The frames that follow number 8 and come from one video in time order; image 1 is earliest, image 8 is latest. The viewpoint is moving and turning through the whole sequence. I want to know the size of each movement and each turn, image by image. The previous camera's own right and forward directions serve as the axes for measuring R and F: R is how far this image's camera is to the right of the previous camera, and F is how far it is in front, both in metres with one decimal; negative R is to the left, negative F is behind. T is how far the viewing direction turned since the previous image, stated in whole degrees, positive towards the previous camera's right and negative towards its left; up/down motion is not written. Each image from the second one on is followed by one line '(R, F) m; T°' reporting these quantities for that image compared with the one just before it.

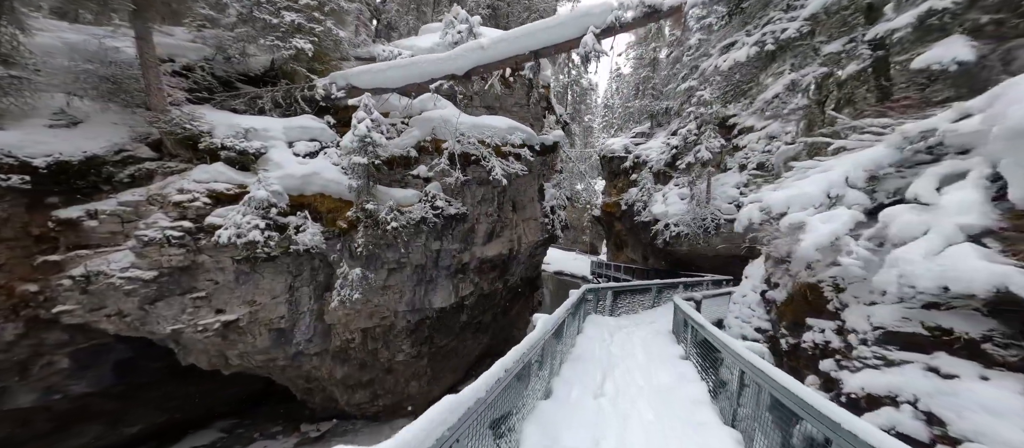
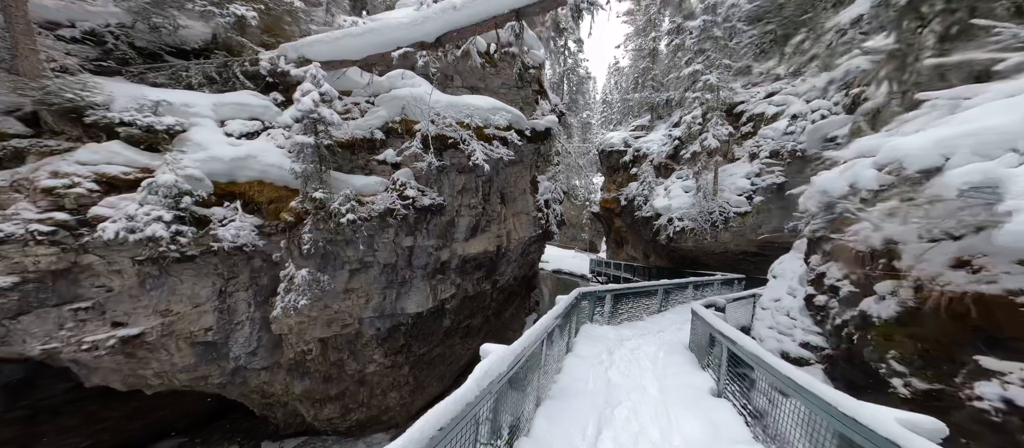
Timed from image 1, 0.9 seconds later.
(+0.4, +1.4) m; 0°
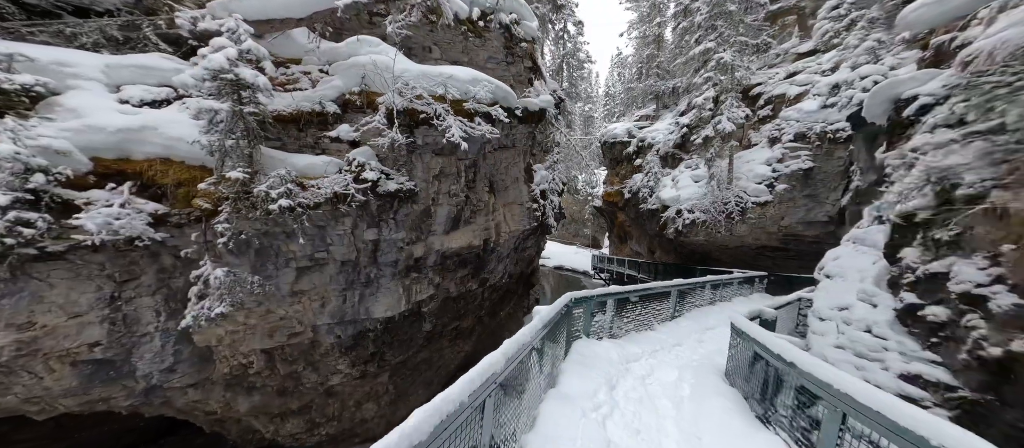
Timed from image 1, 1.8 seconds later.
(+0.5, +1.4) m; -1°
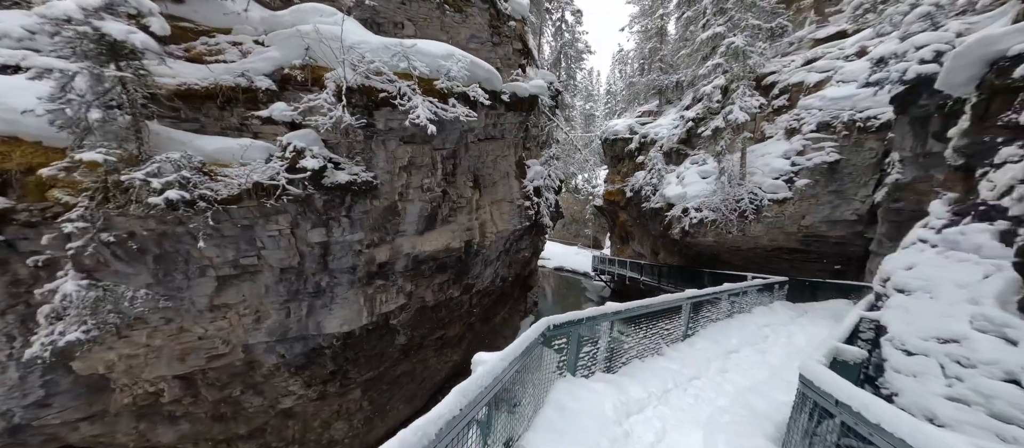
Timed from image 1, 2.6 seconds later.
(+0.5, +1.3) m; 0°
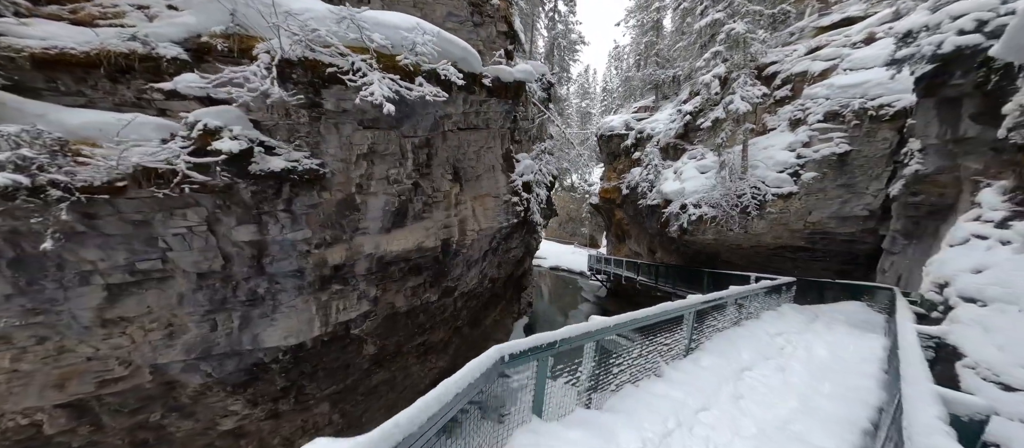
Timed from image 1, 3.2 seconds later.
(+0.4, +0.9) m; 0°
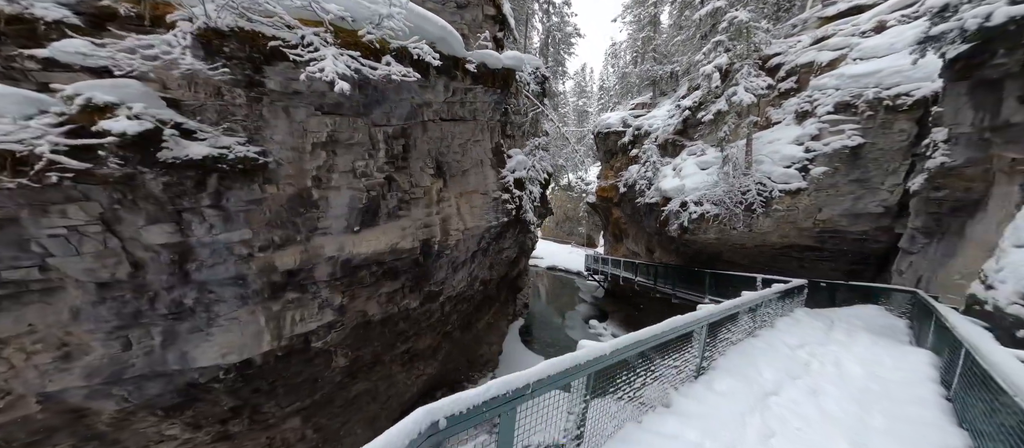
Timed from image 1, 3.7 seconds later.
(+0.3, +0.8) m; 0°
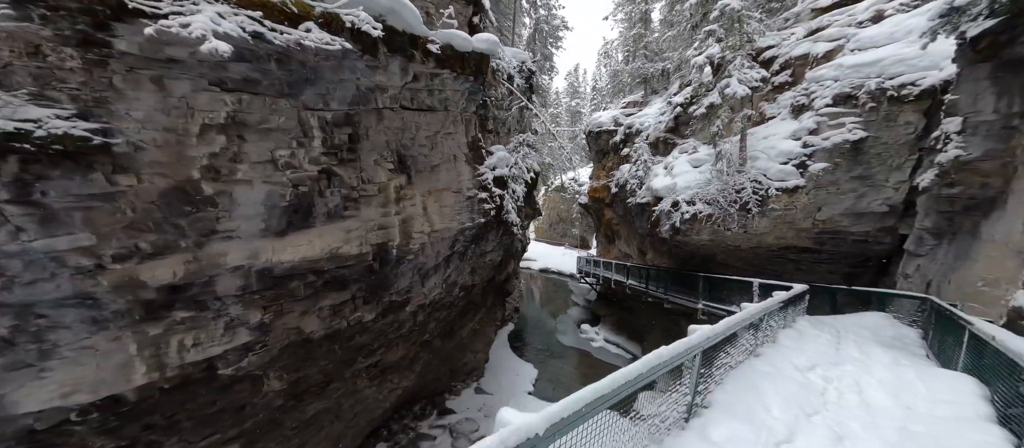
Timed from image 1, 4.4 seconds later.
(+0.6, +1.0) m; +1°
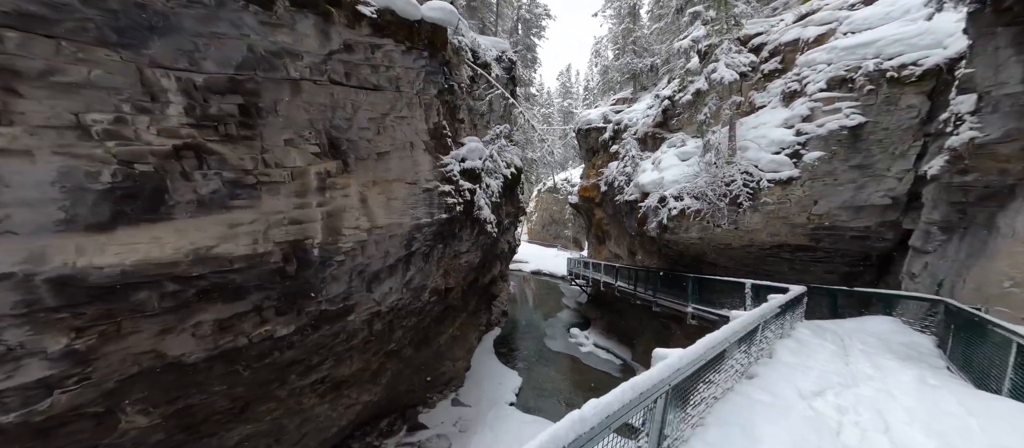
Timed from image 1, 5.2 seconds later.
(+0.9, +1.1) m; +1°
